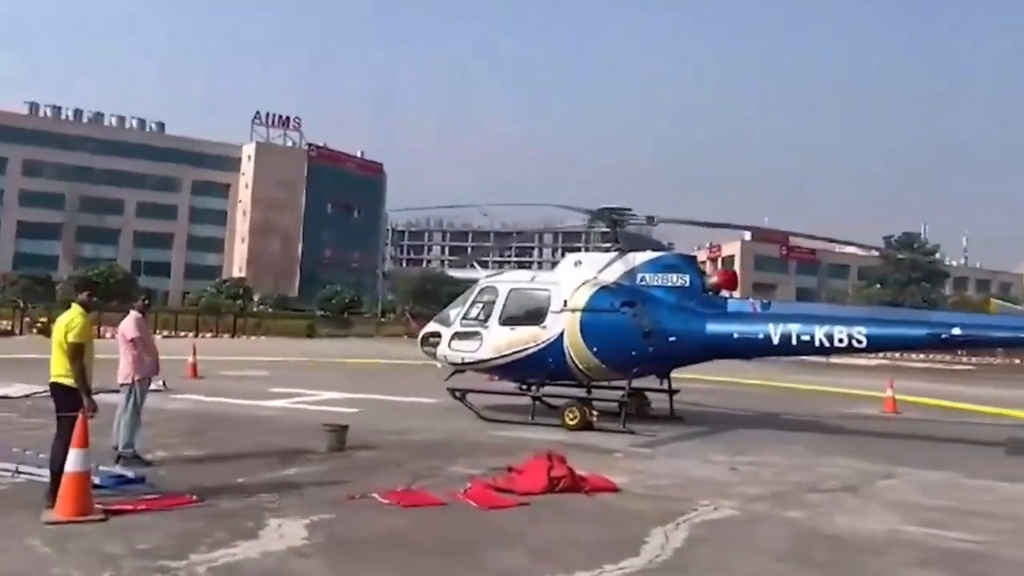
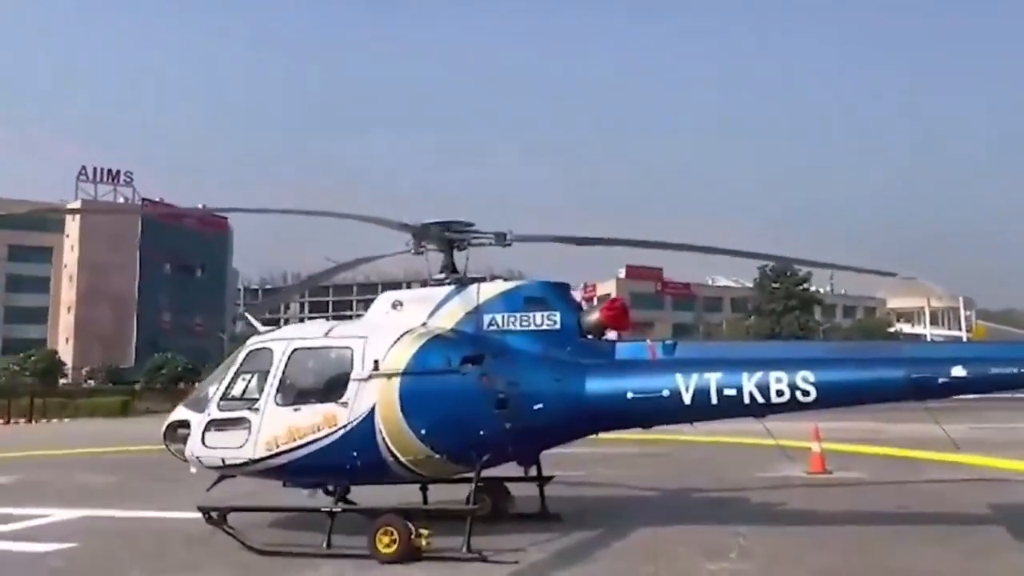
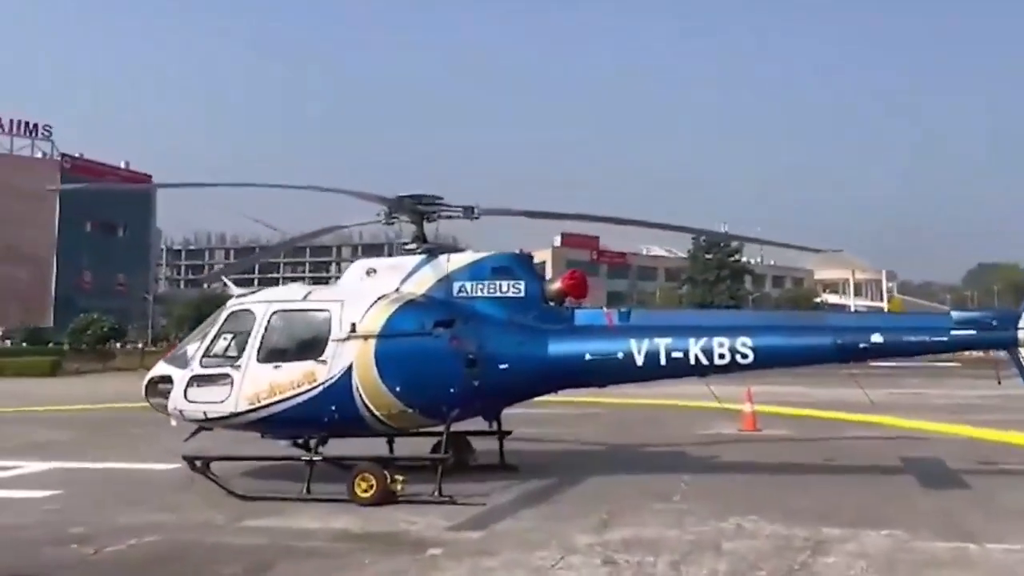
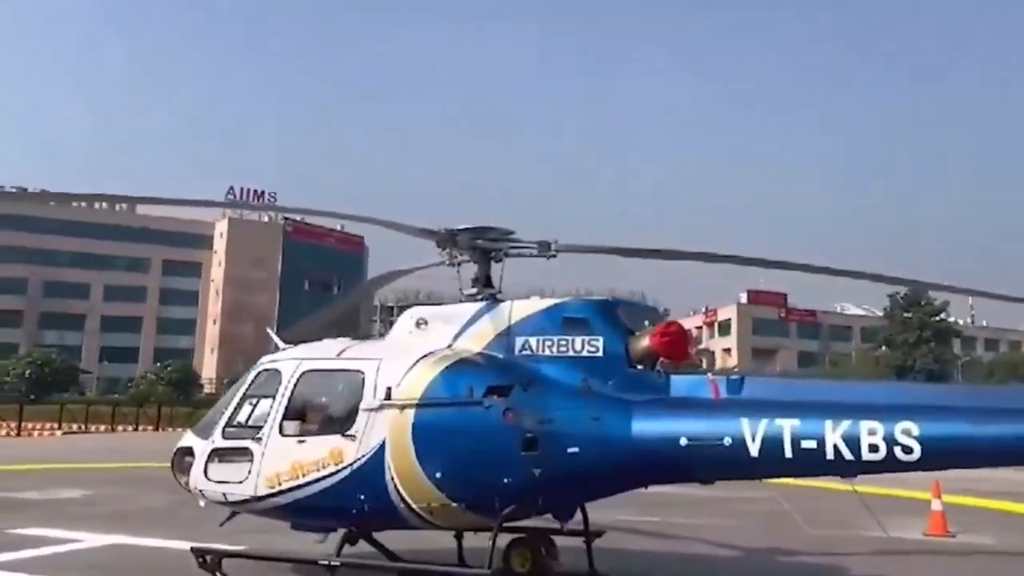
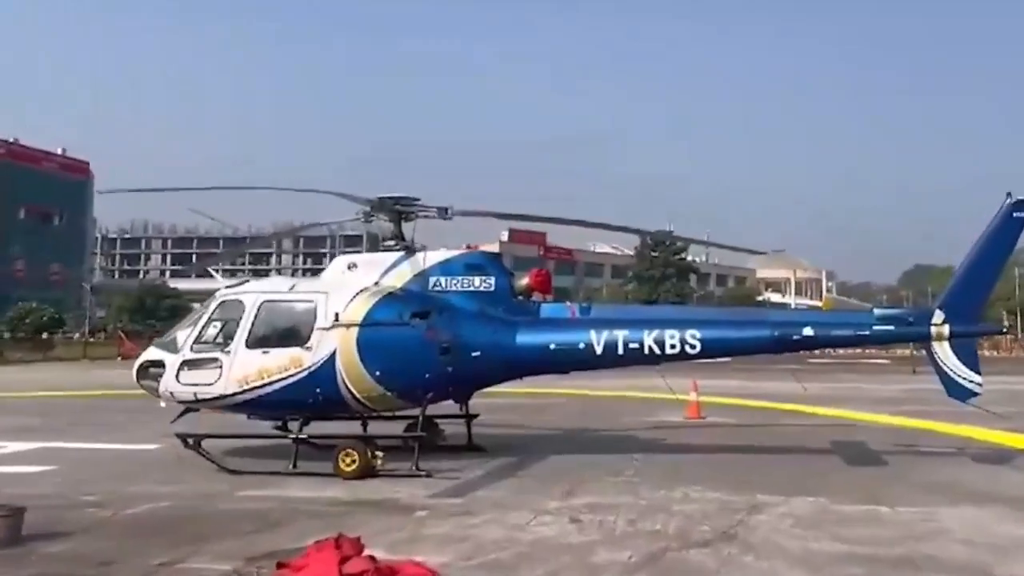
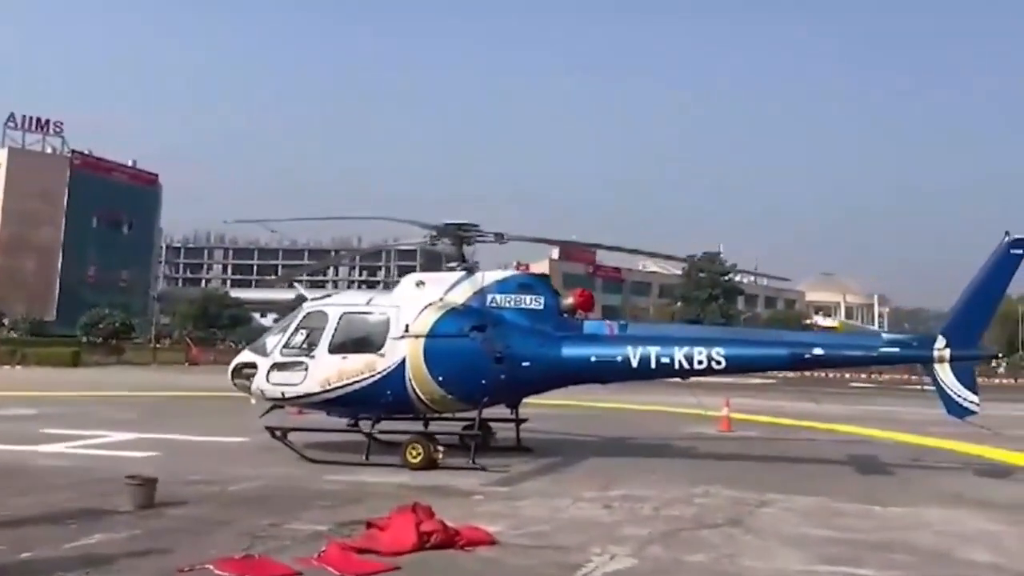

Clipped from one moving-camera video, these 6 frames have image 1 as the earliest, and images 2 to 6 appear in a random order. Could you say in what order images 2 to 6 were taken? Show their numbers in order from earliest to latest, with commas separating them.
6, 5, 3, 2, 4
